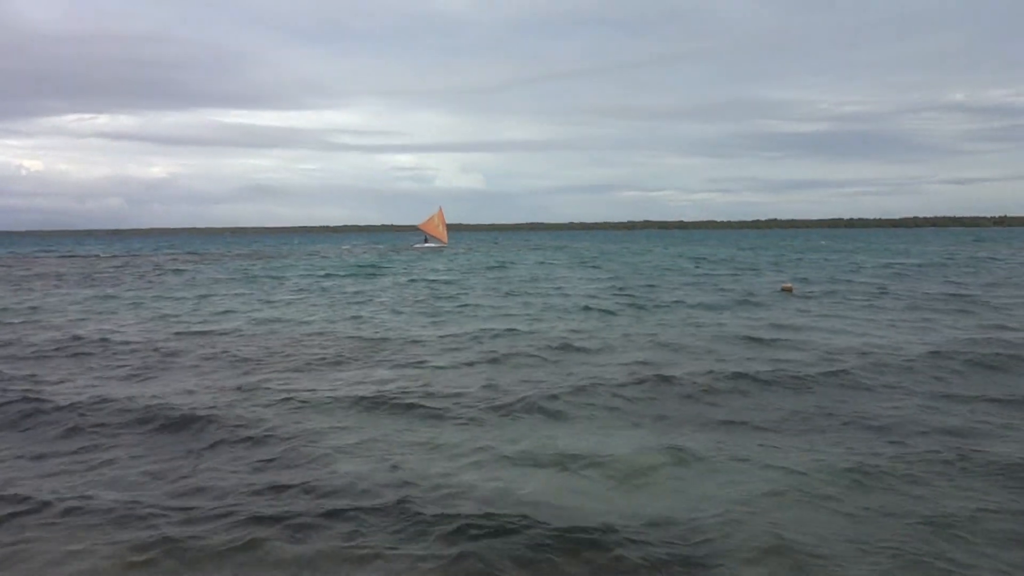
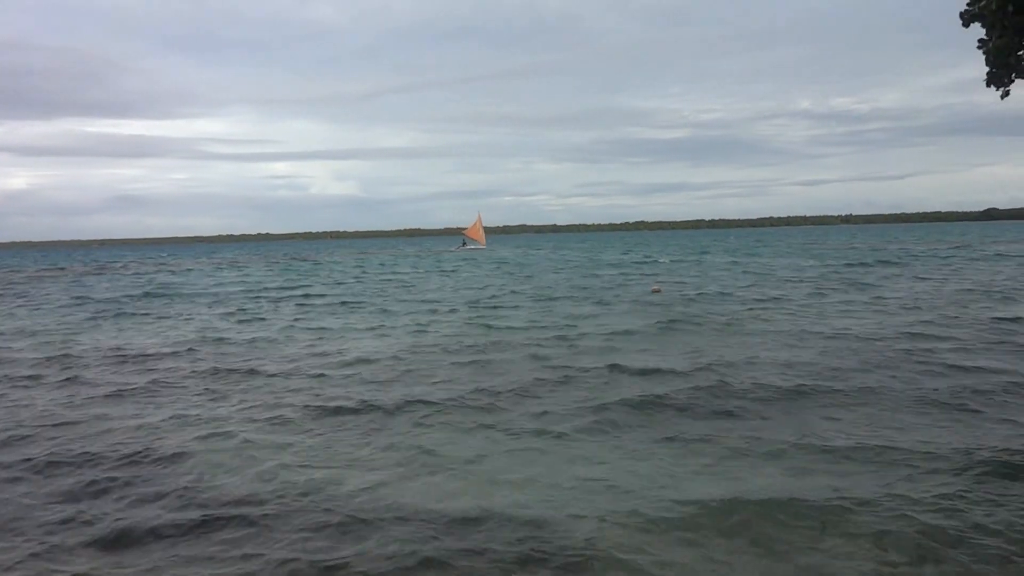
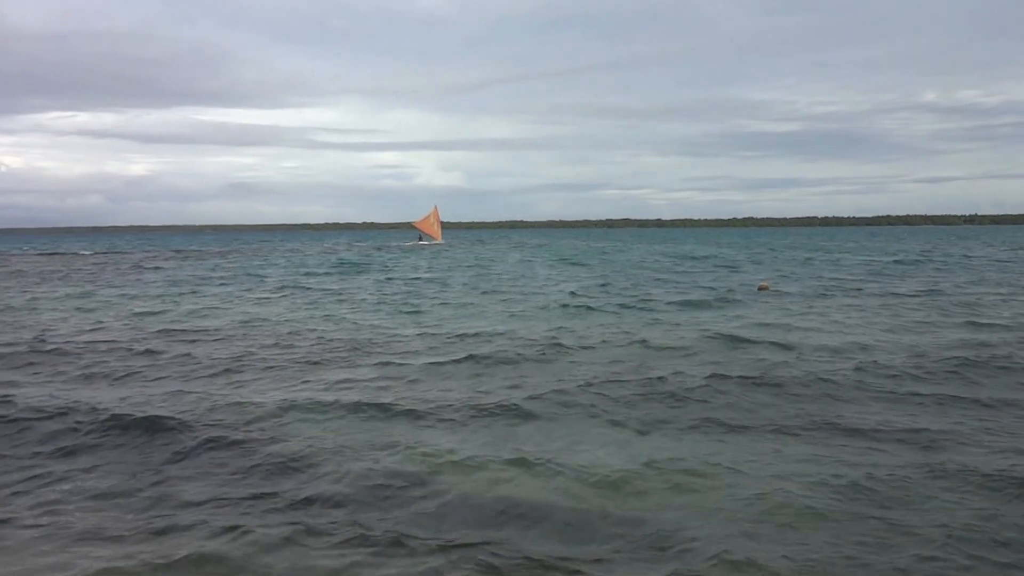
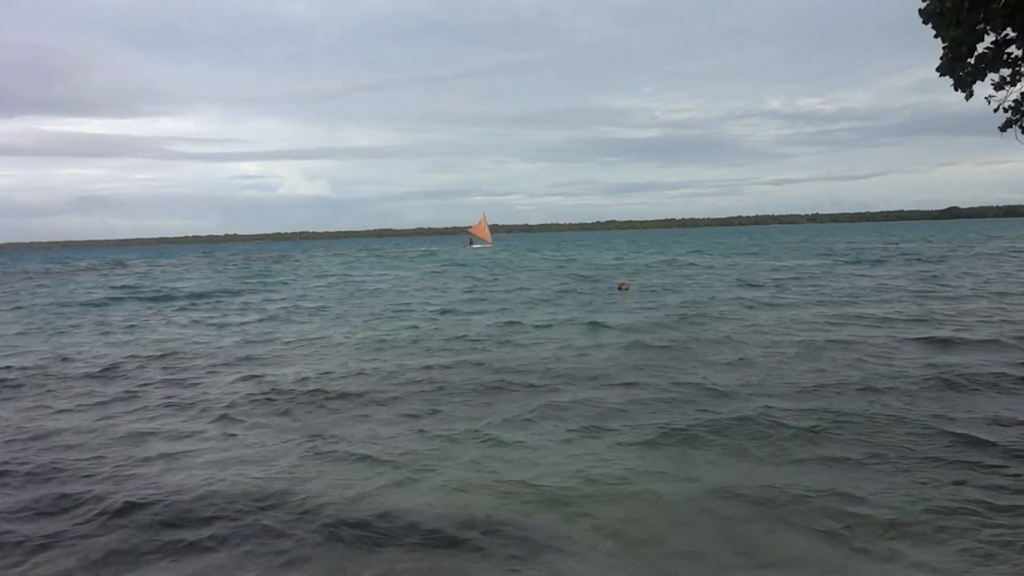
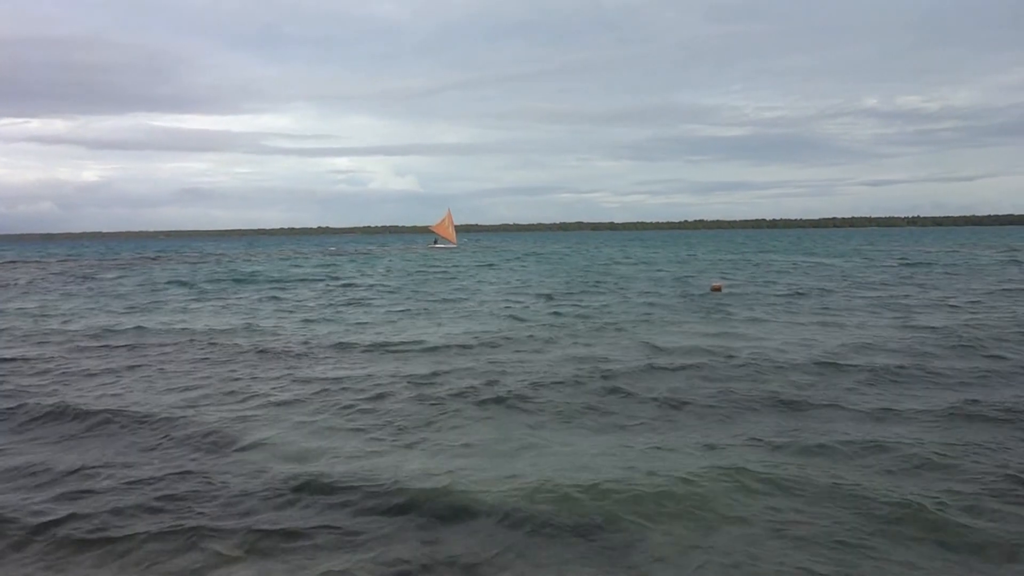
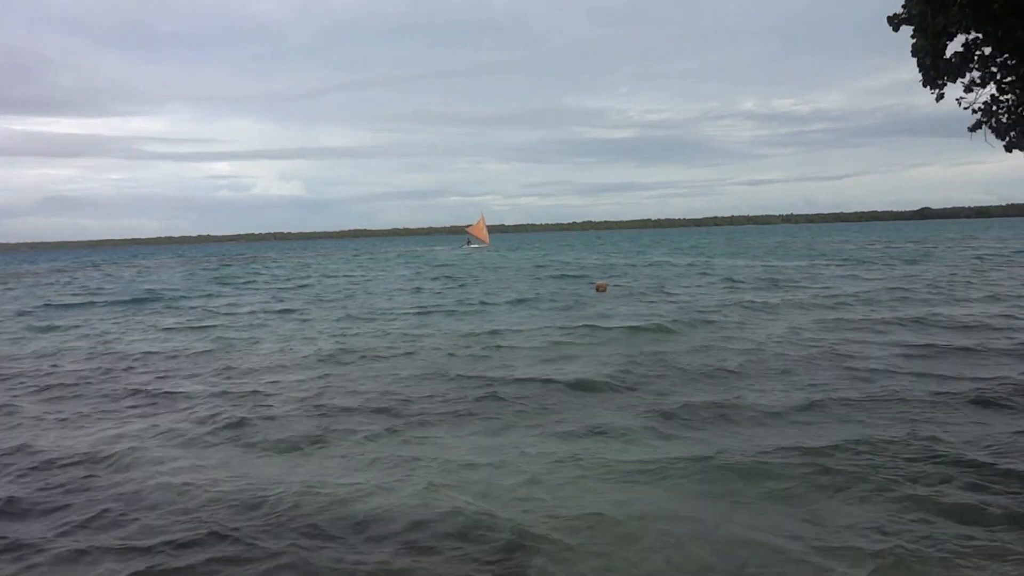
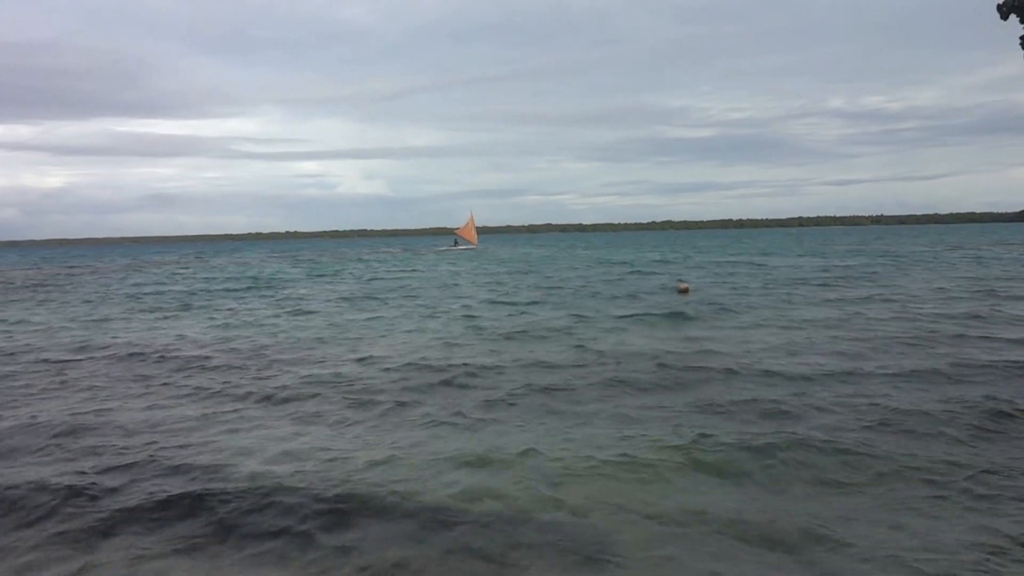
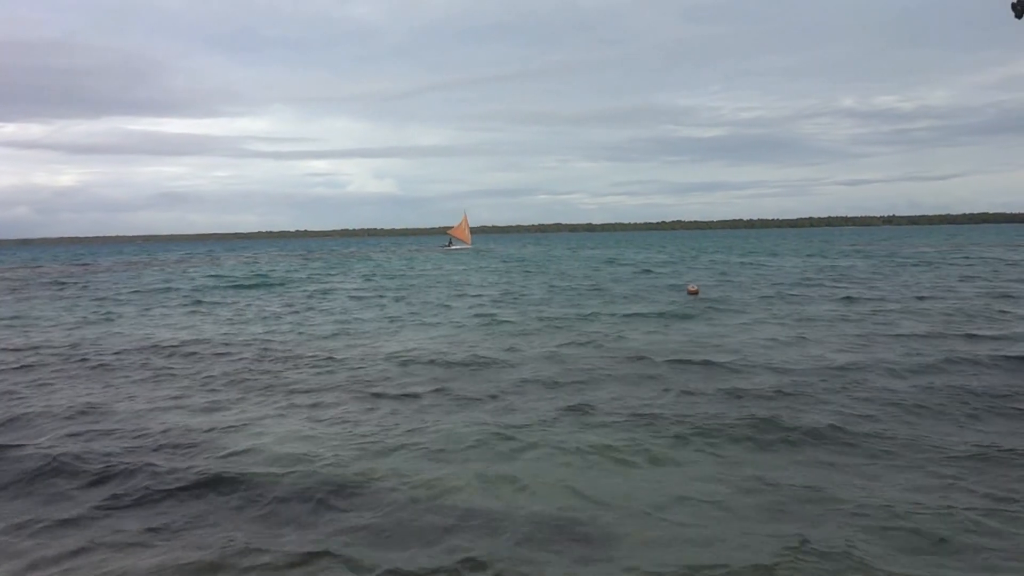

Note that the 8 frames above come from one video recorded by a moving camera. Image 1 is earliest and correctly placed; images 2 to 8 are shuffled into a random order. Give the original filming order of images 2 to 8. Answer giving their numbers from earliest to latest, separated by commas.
3, 5, 8, 7, 2, 4, 6
